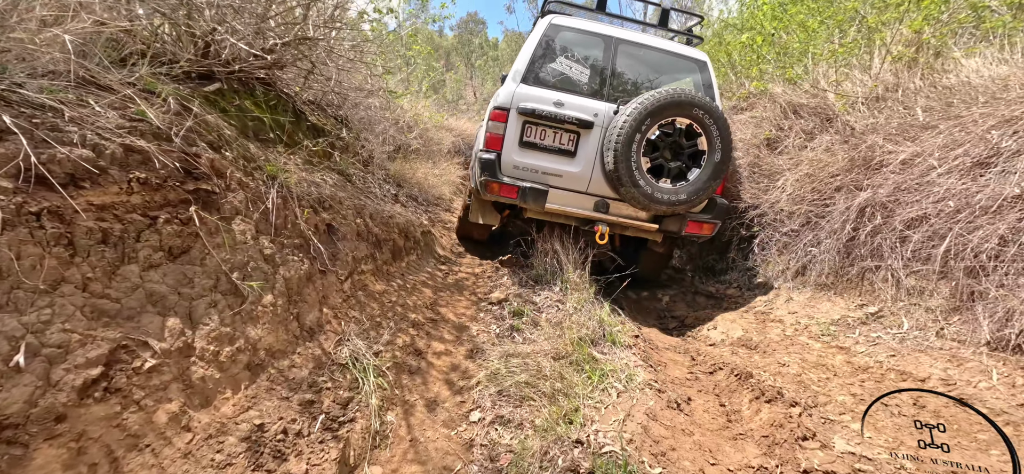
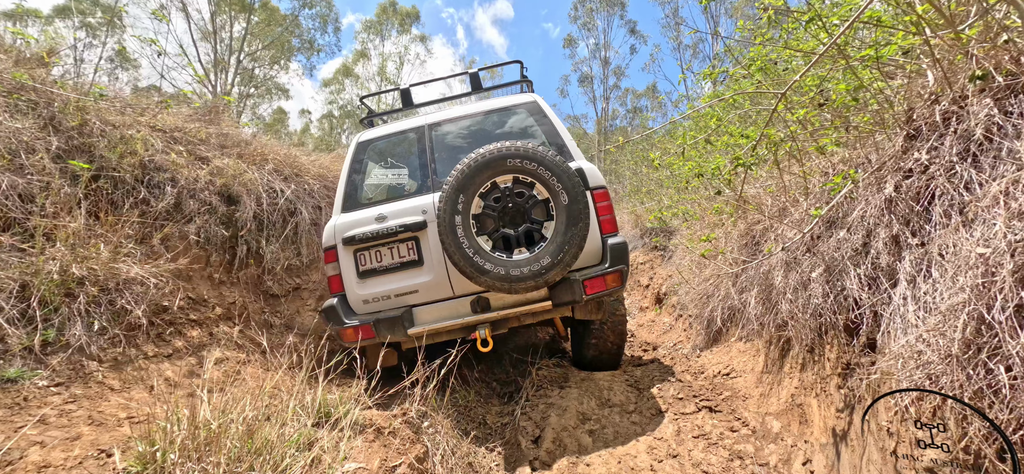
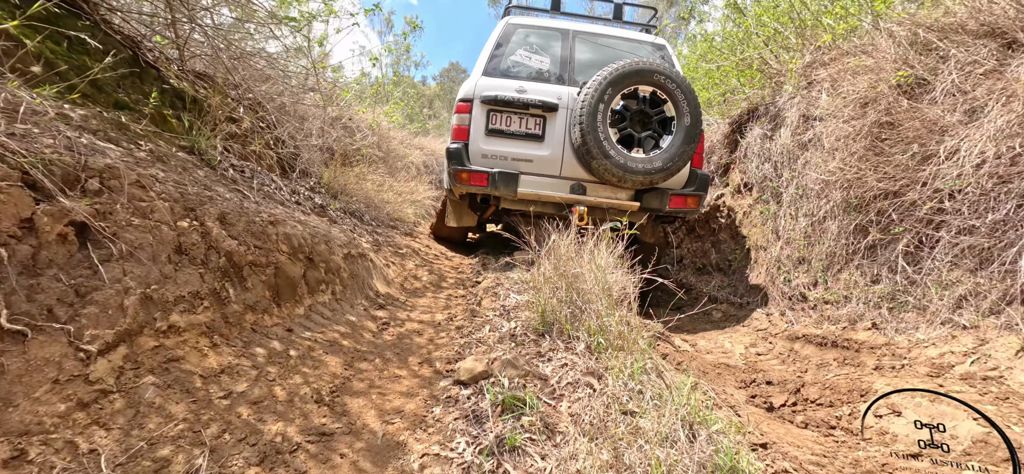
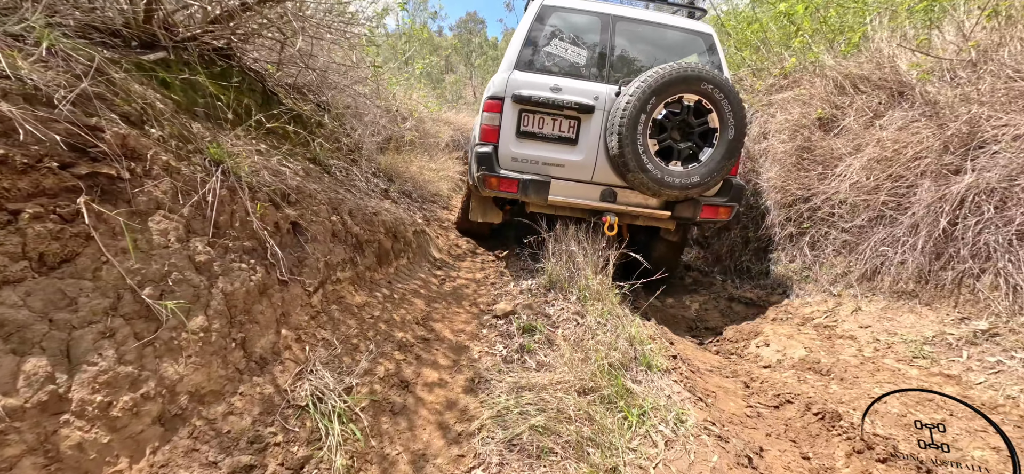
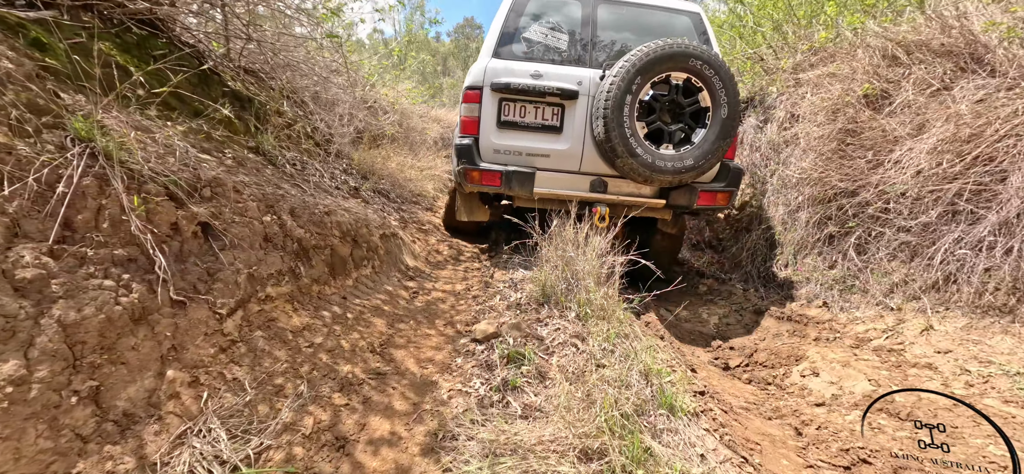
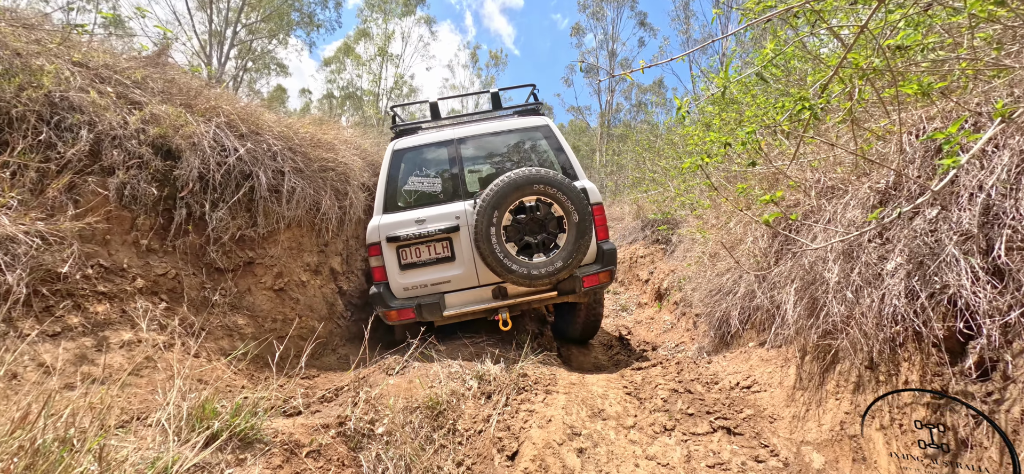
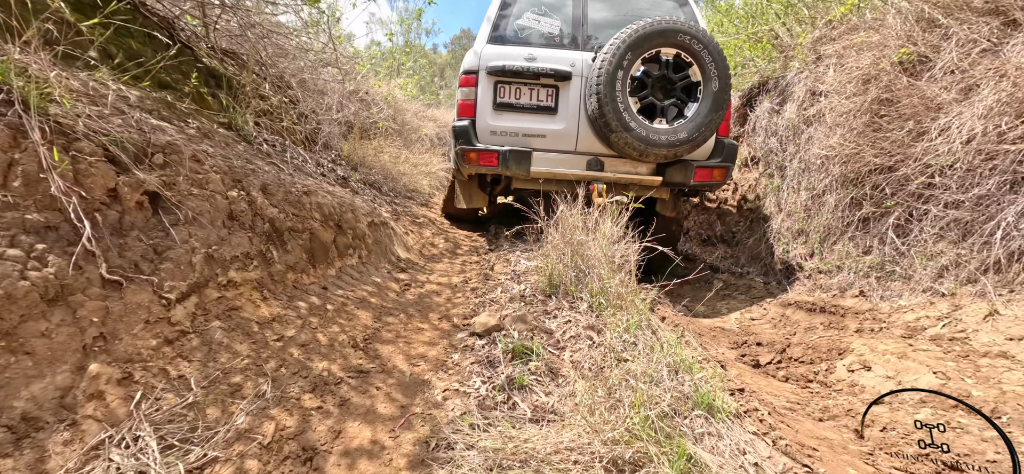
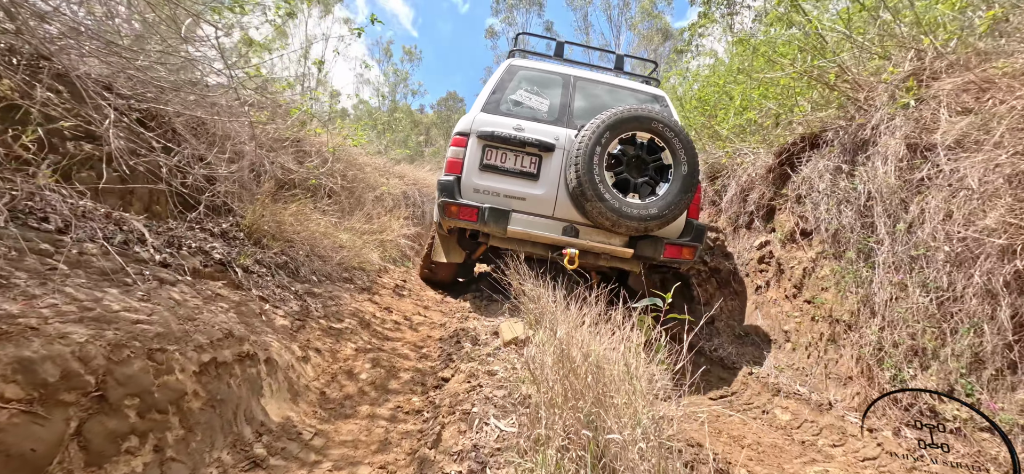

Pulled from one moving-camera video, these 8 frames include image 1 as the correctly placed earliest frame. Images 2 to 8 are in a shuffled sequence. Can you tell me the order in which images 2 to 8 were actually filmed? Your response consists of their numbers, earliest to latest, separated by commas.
4, 5, 7, 3, 8, 2, 6
